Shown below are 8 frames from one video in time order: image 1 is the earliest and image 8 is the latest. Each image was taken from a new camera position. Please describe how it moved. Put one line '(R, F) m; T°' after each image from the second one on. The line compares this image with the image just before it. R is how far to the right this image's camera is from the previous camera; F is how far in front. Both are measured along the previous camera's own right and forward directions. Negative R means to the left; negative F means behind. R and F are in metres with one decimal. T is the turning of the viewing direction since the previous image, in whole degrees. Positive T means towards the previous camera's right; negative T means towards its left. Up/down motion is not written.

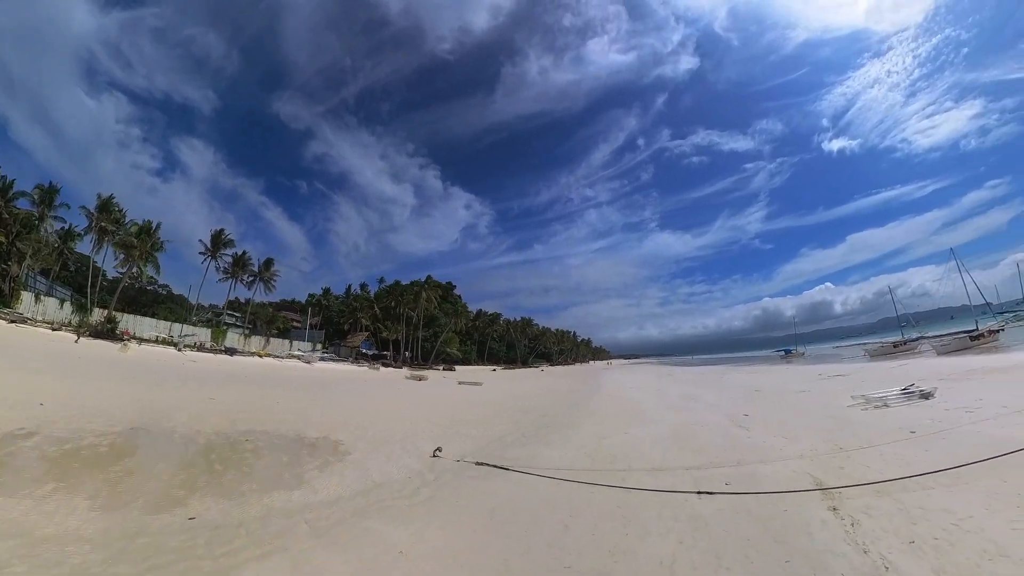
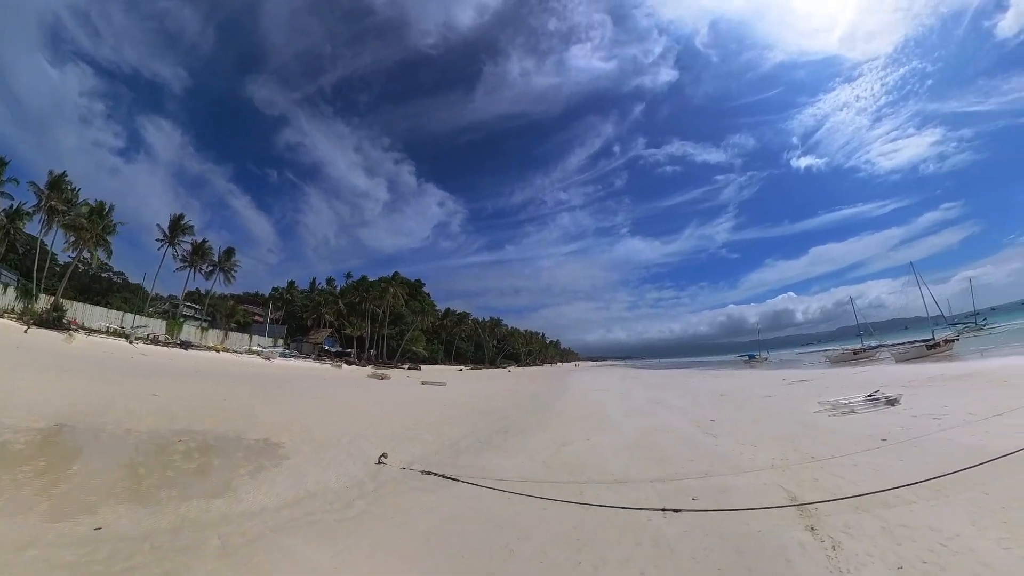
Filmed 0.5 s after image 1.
(+0.3, +0.7) m; +4°
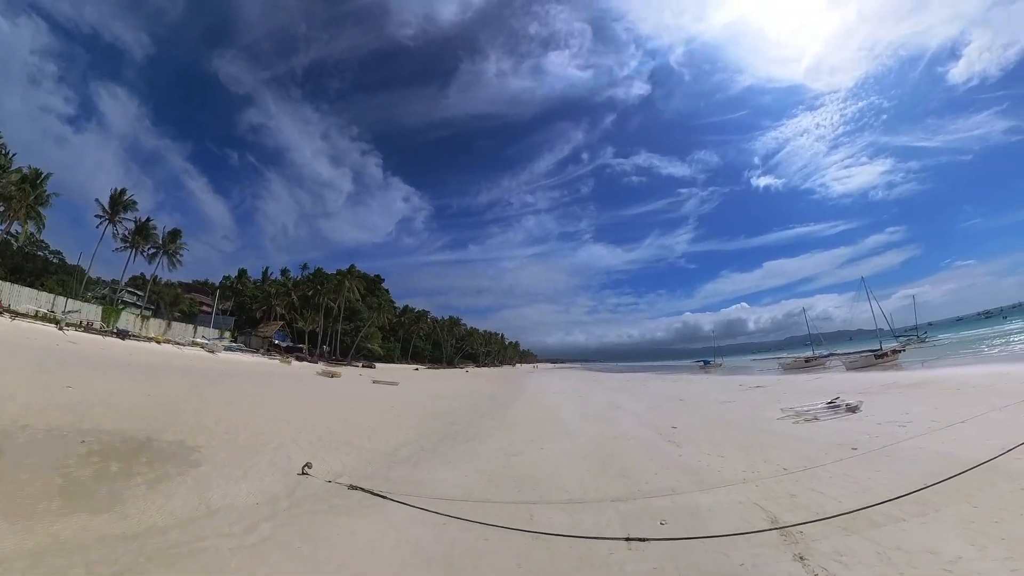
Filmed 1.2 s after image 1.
(+0.2, +0.9) m; +5°
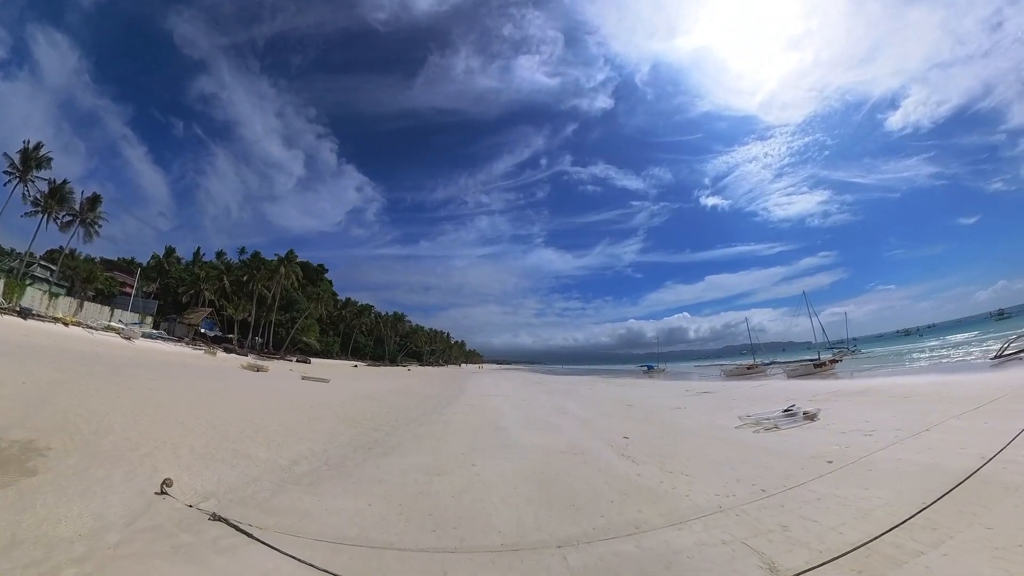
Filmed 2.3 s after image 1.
(+0.2, +1.3) m; +6°
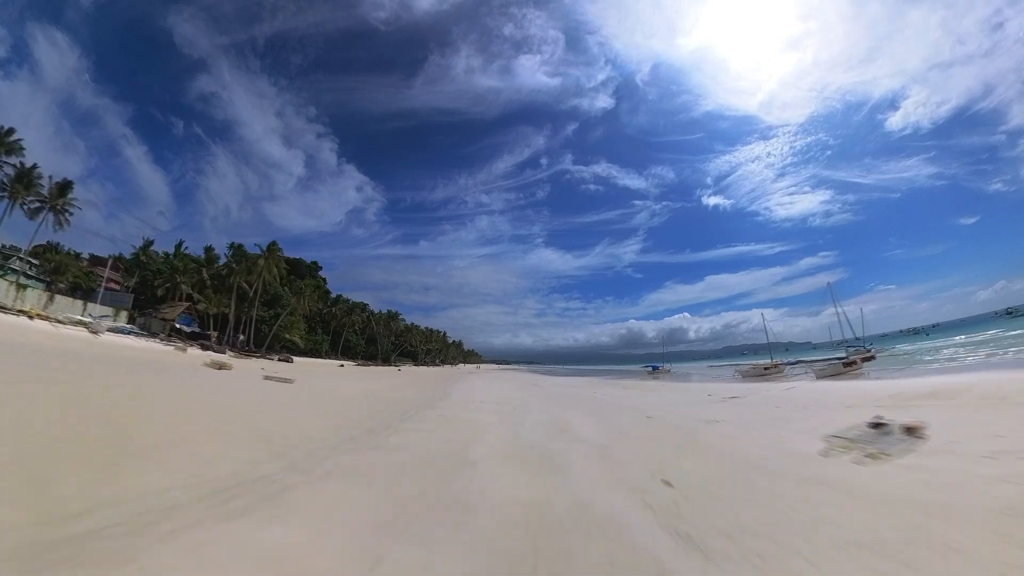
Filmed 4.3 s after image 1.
(+0.3, +3.2) m; 0°
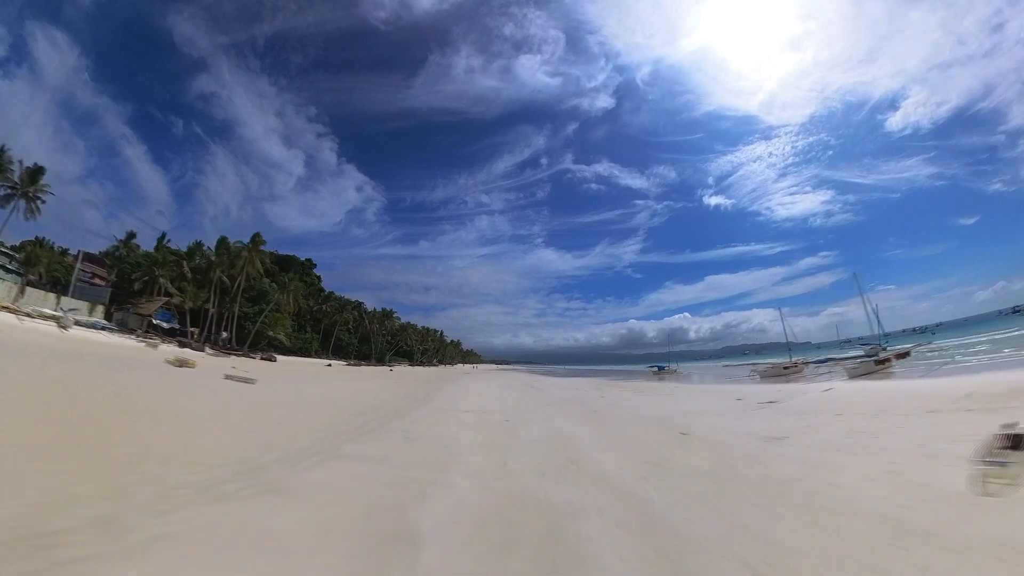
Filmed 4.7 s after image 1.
(+0.1, +2.6) m; 0°
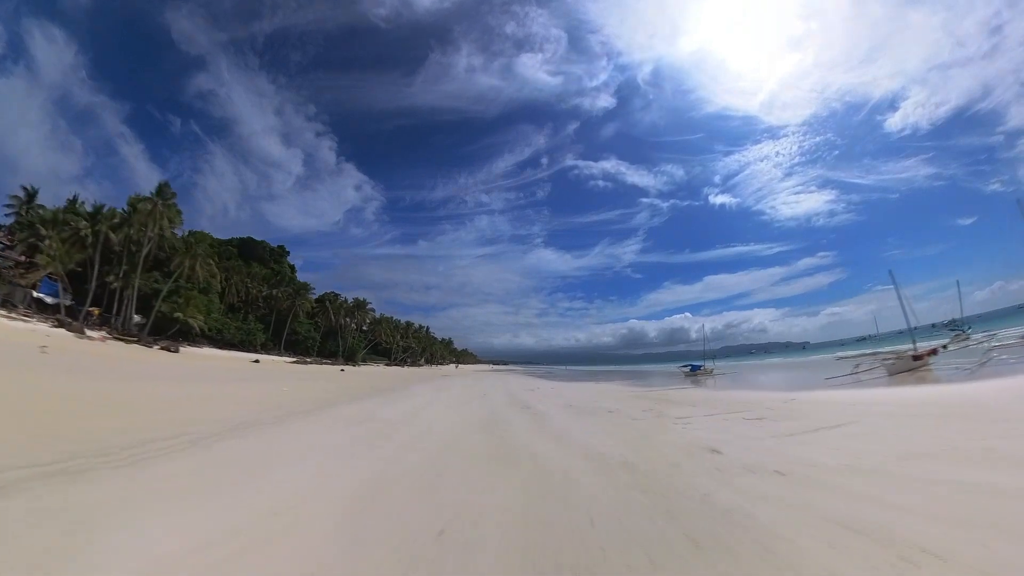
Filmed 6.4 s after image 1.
(+0.6, -2.0) m; 0°
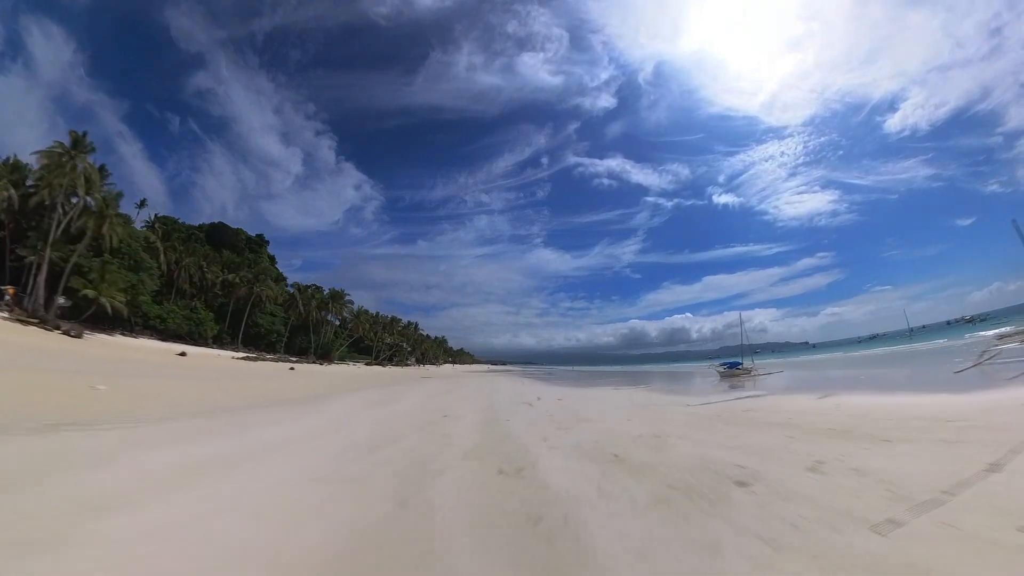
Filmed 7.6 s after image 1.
(+0.1, +3.9) m; 0°
